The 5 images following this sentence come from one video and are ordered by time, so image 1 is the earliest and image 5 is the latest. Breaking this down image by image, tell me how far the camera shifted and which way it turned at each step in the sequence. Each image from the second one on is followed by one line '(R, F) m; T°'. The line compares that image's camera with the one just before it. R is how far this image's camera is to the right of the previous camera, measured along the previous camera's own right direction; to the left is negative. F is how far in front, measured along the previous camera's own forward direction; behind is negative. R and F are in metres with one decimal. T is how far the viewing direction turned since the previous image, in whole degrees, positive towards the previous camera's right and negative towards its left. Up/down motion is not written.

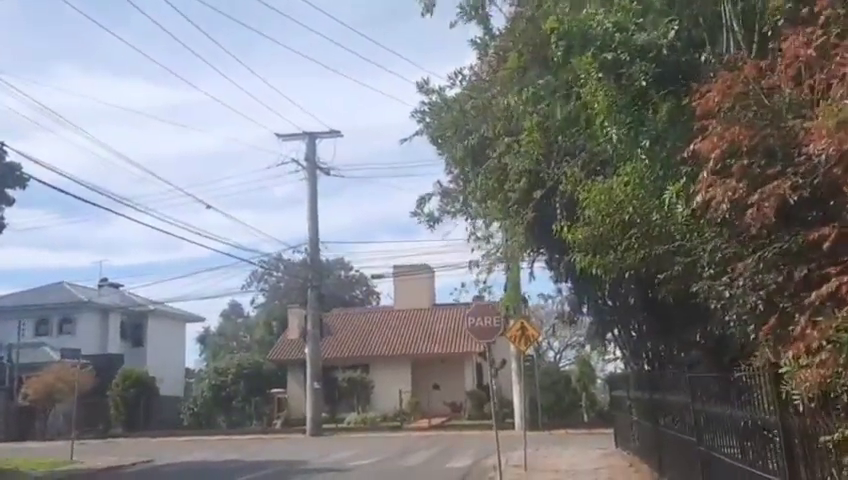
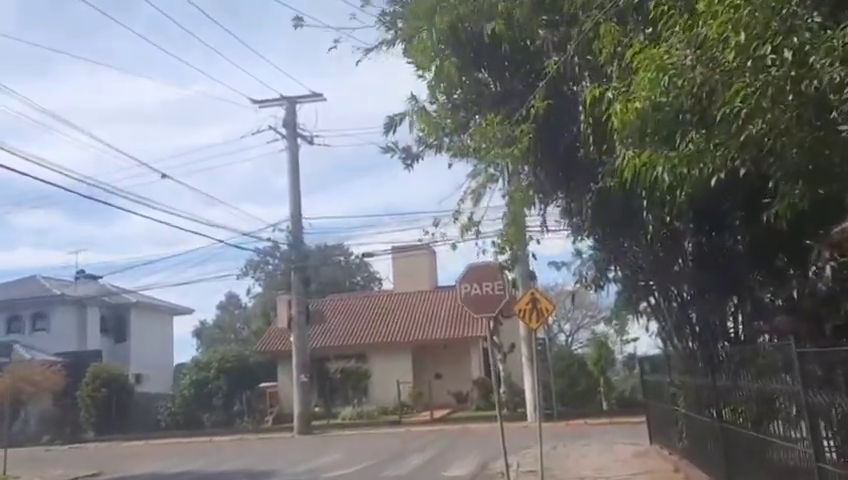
(+0.5, +3.9) m; -1°
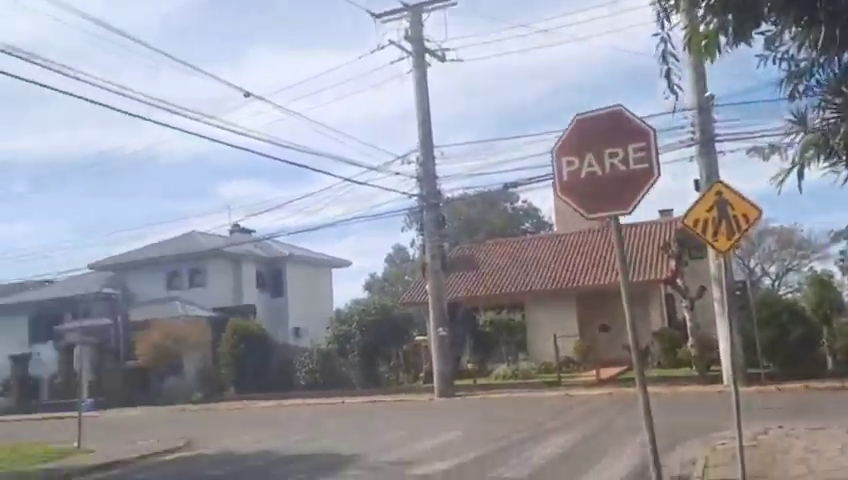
(+0.9, +5.5) m; -14°
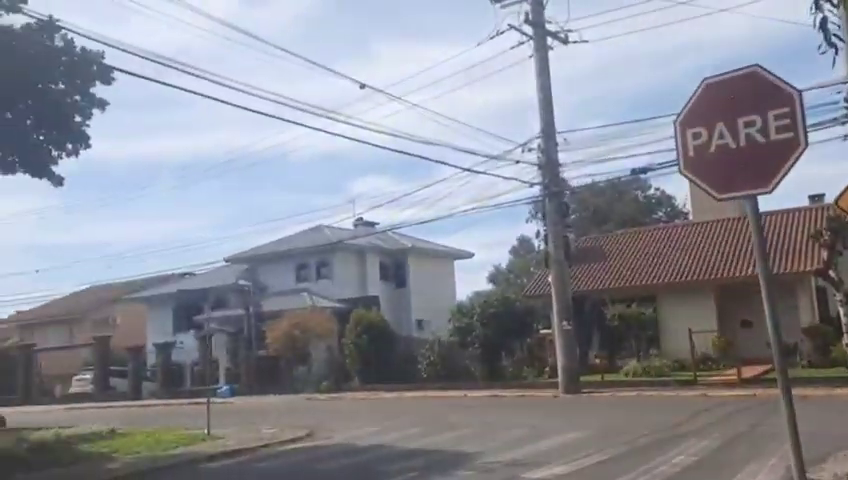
(+0.2, +0.6) m; -10°
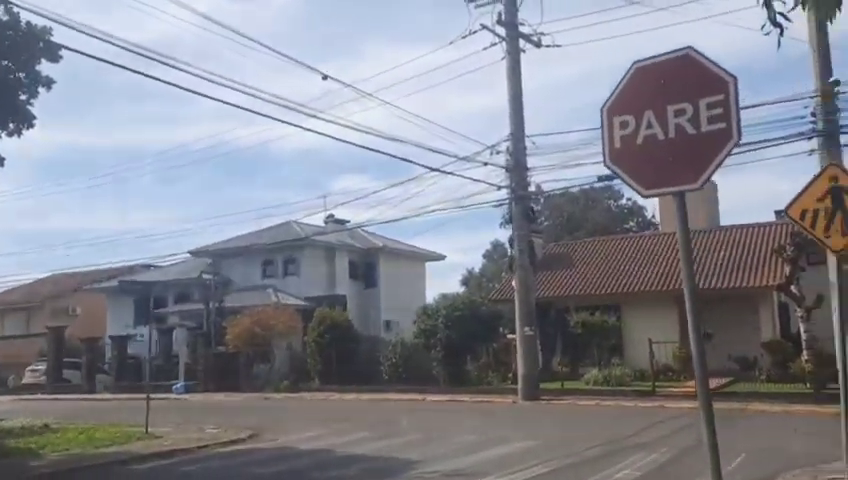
(+0.5, +0.5) m; +2°
